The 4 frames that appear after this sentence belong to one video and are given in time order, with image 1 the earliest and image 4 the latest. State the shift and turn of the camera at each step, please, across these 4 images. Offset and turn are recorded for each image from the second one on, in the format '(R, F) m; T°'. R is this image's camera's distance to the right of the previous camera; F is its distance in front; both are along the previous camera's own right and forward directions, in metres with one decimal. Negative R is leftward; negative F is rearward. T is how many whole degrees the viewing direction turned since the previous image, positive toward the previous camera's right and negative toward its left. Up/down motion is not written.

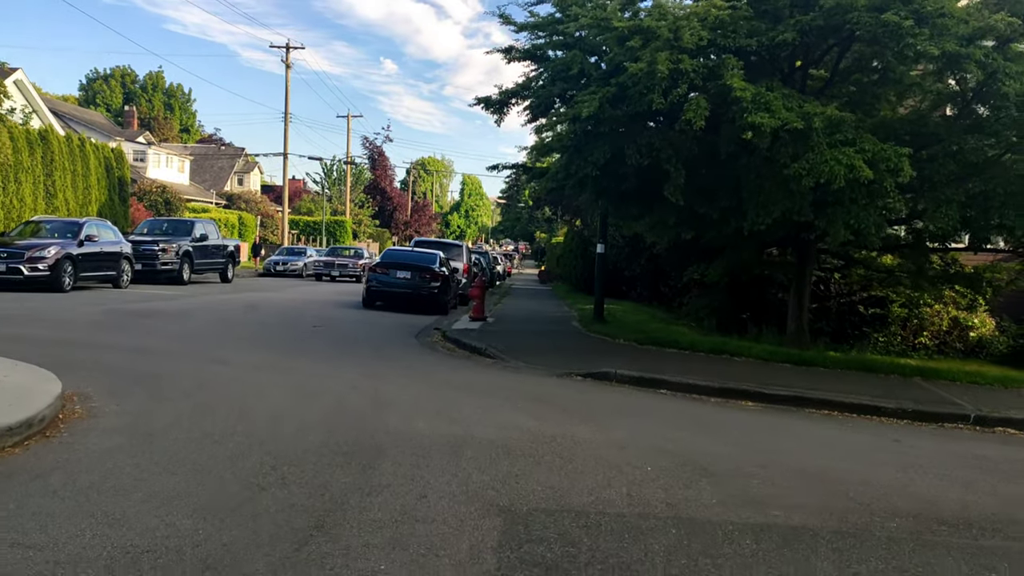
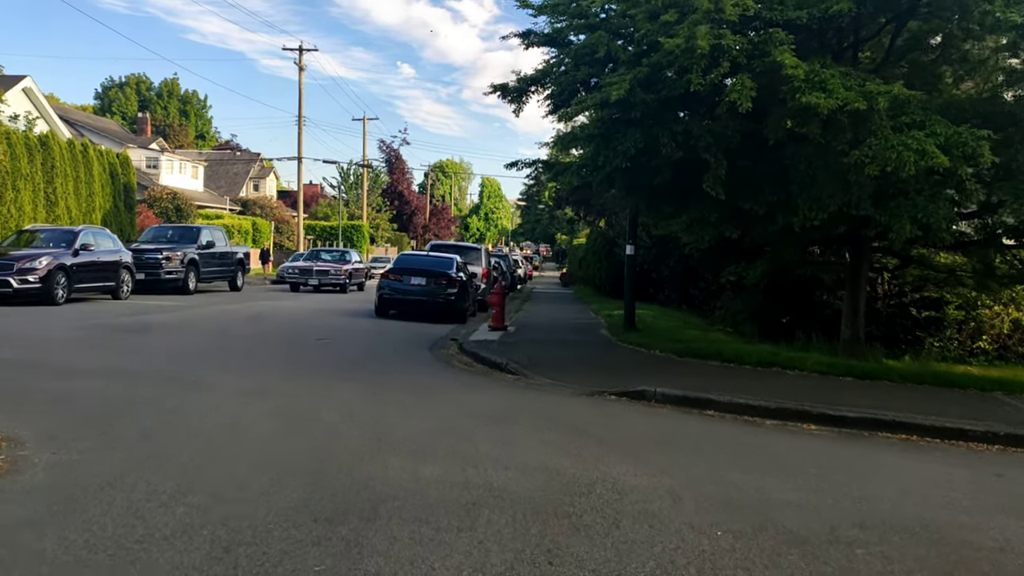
(0.0, +1.2) m; -1°
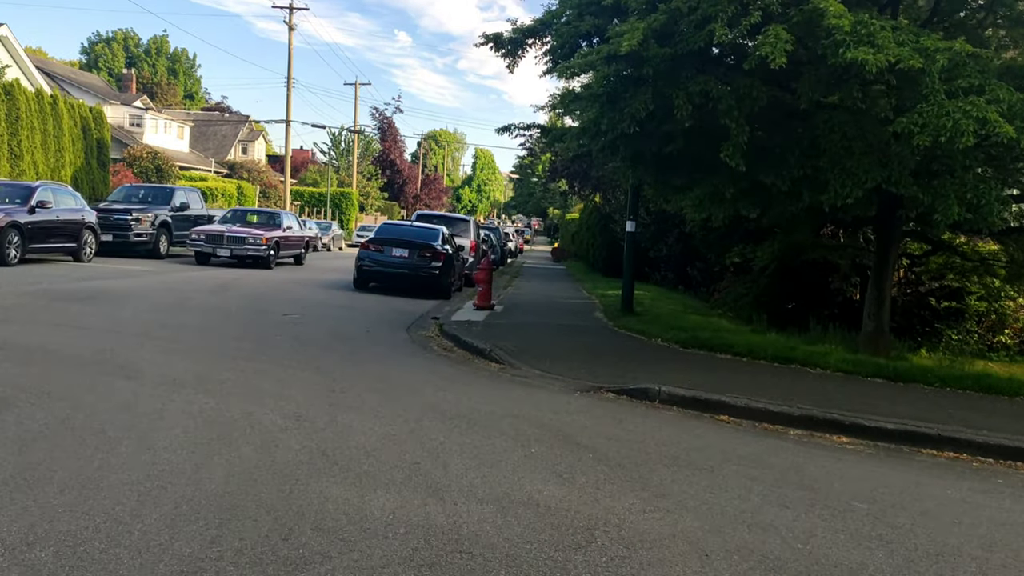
(0.0, +1.3) m; +1°
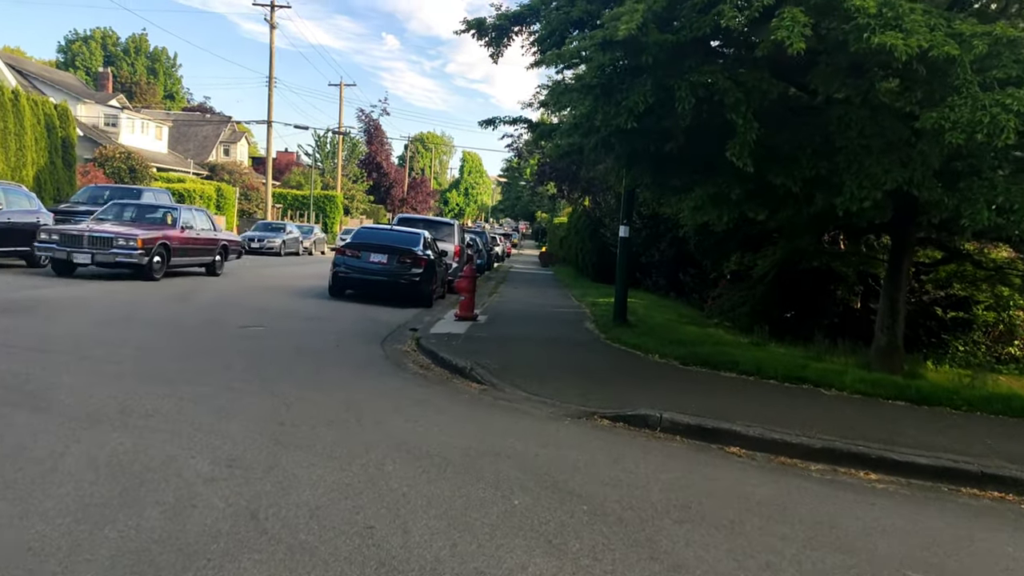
(0.0, +0.9) m; +1°
